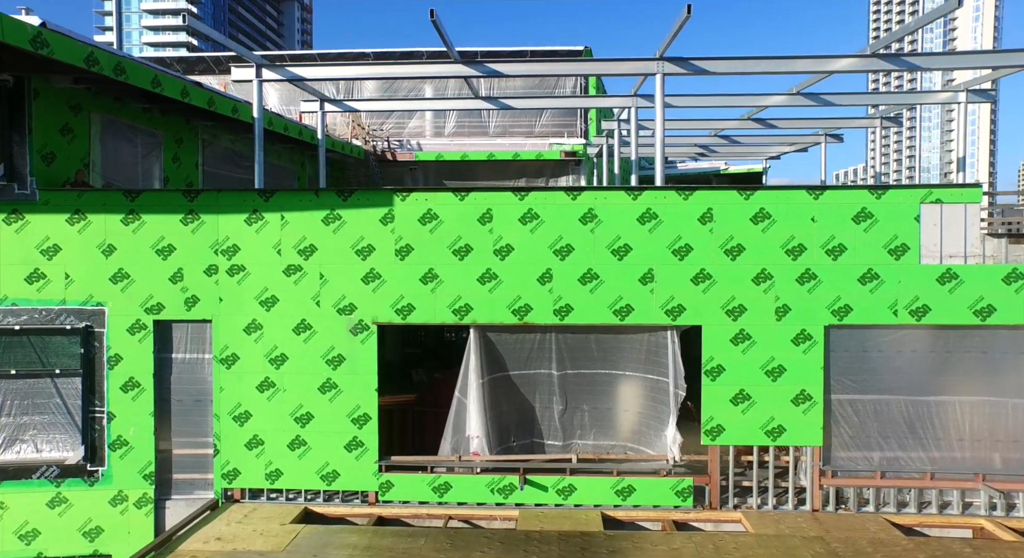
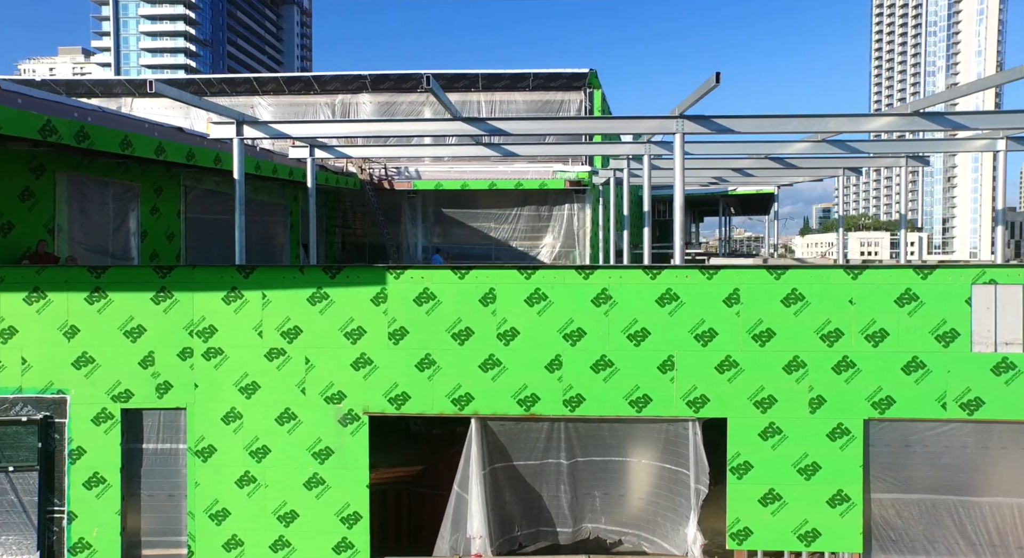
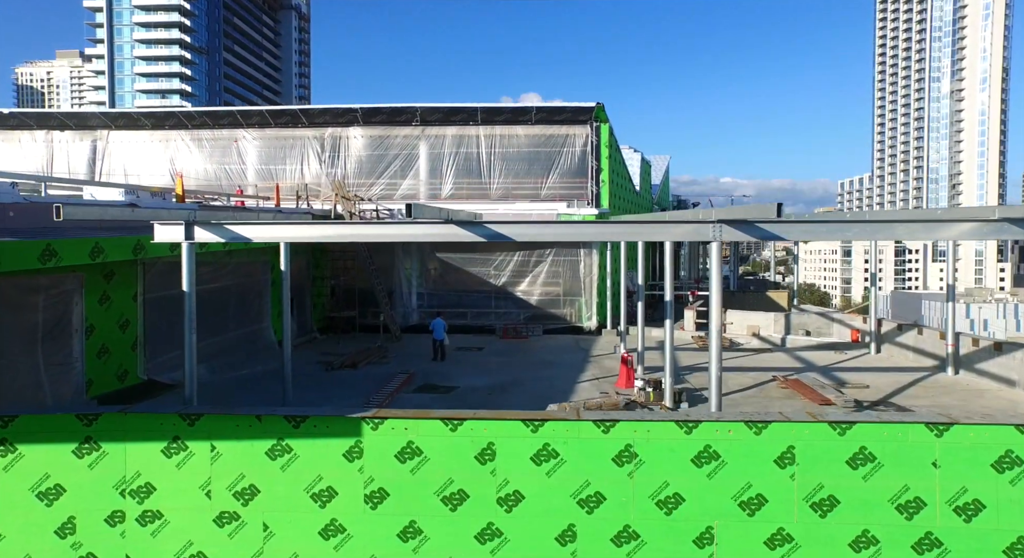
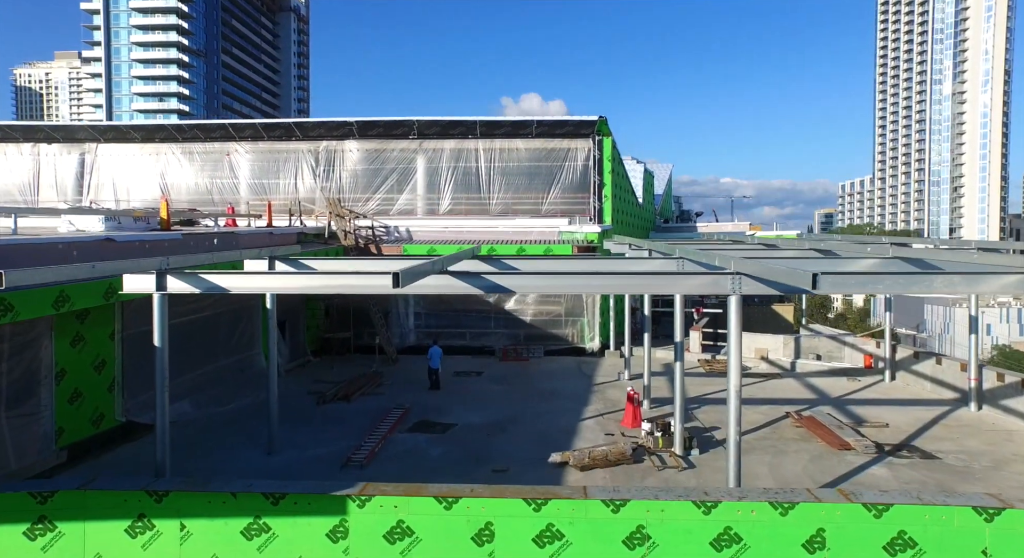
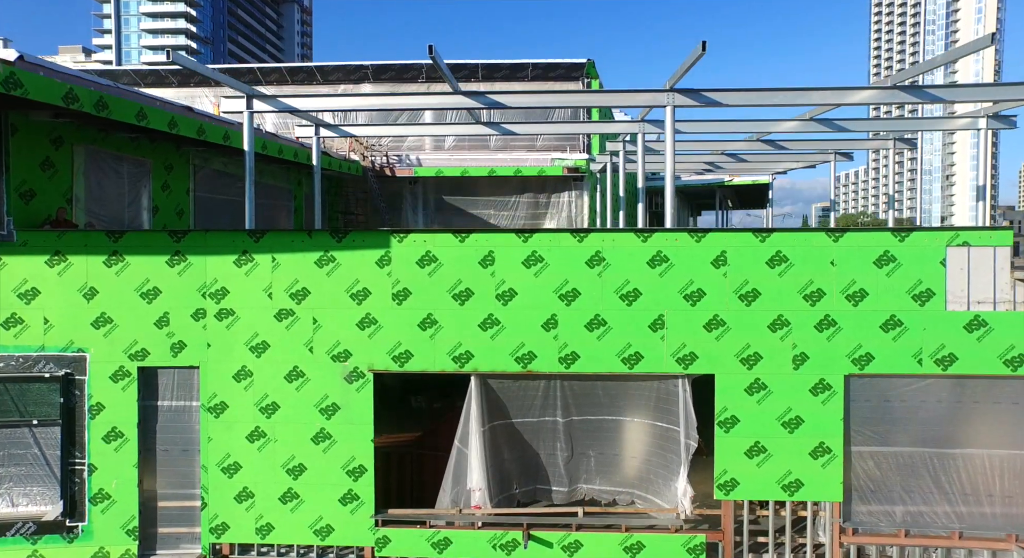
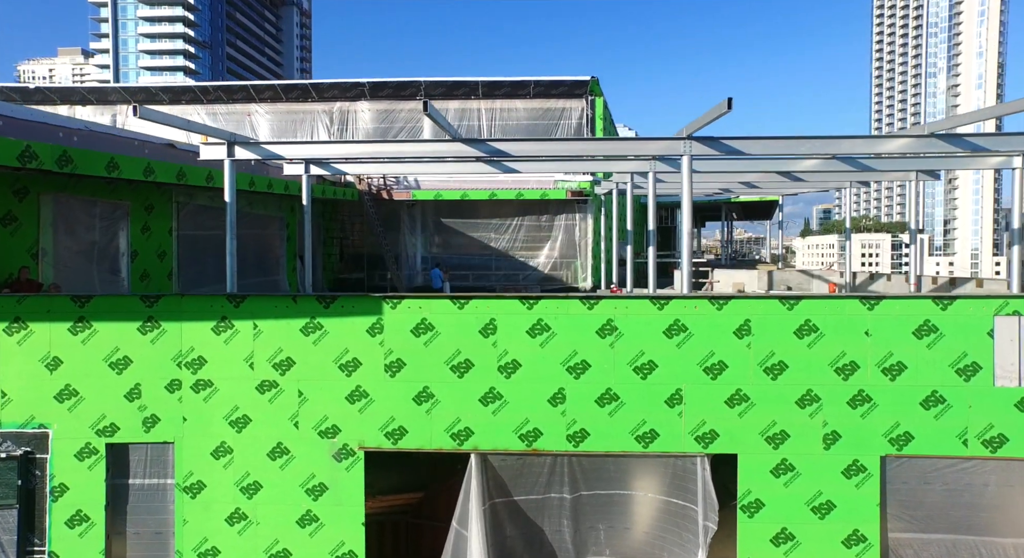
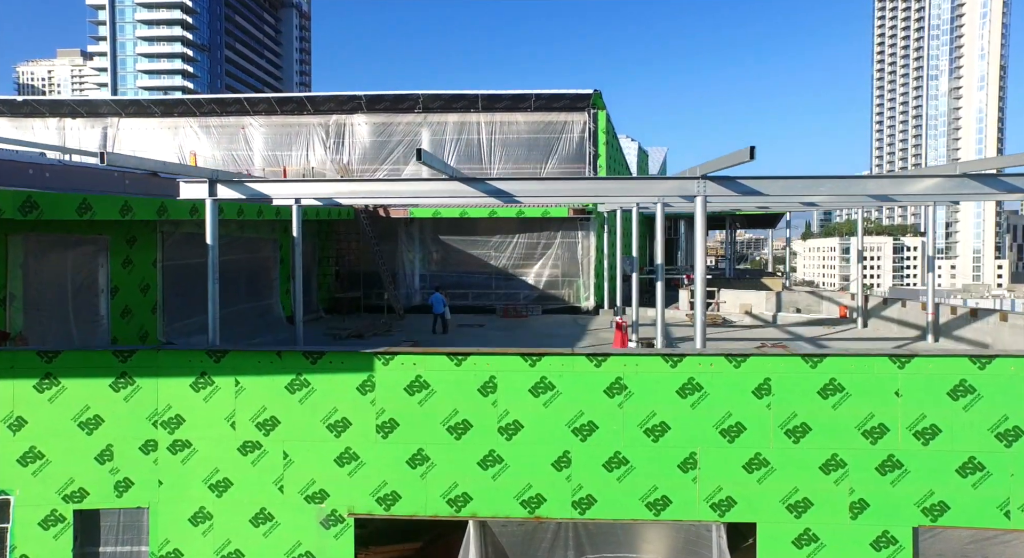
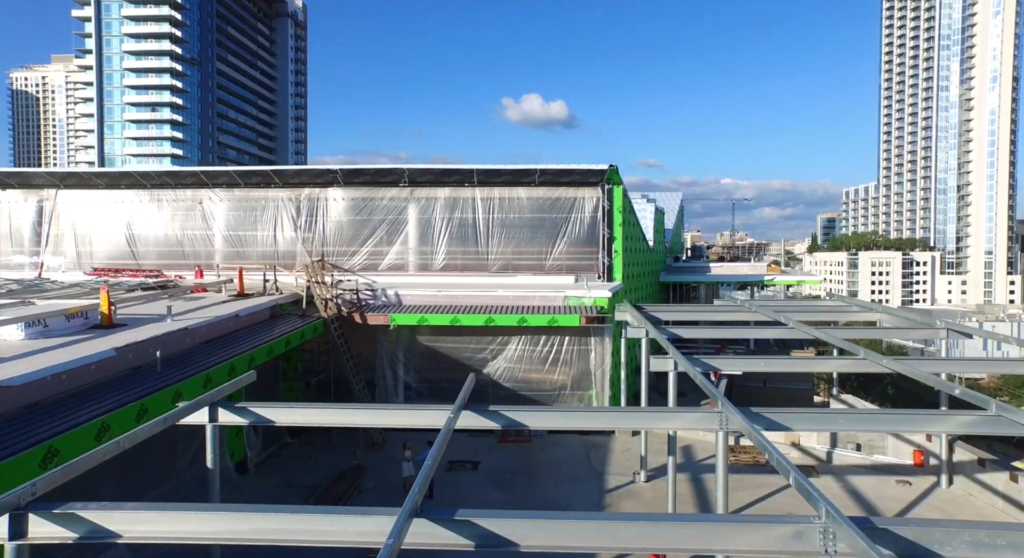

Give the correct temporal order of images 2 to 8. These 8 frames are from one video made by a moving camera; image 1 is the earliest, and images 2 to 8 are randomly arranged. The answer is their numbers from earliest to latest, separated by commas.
5, 2, 6, 7, 3, 4, 8
